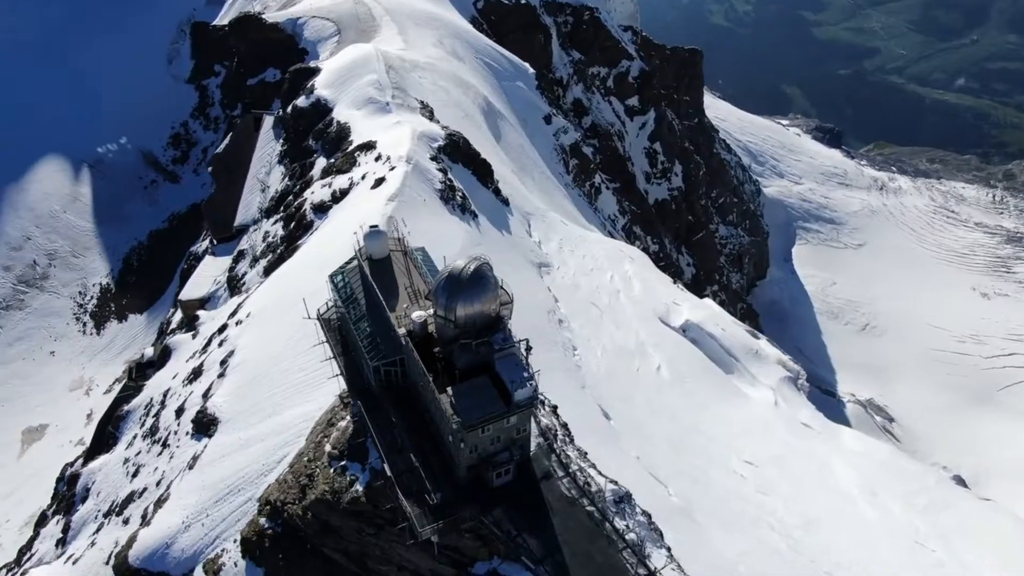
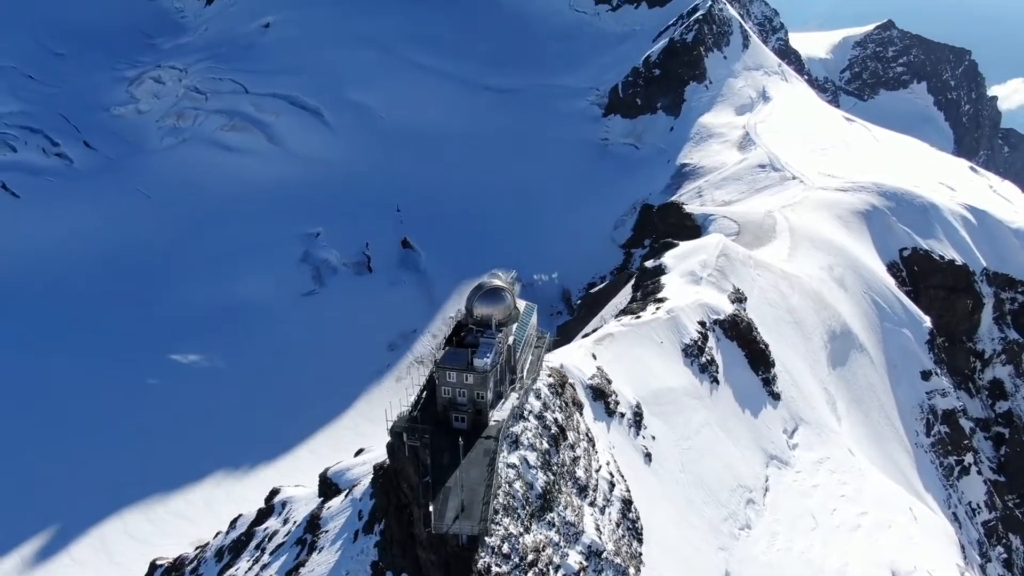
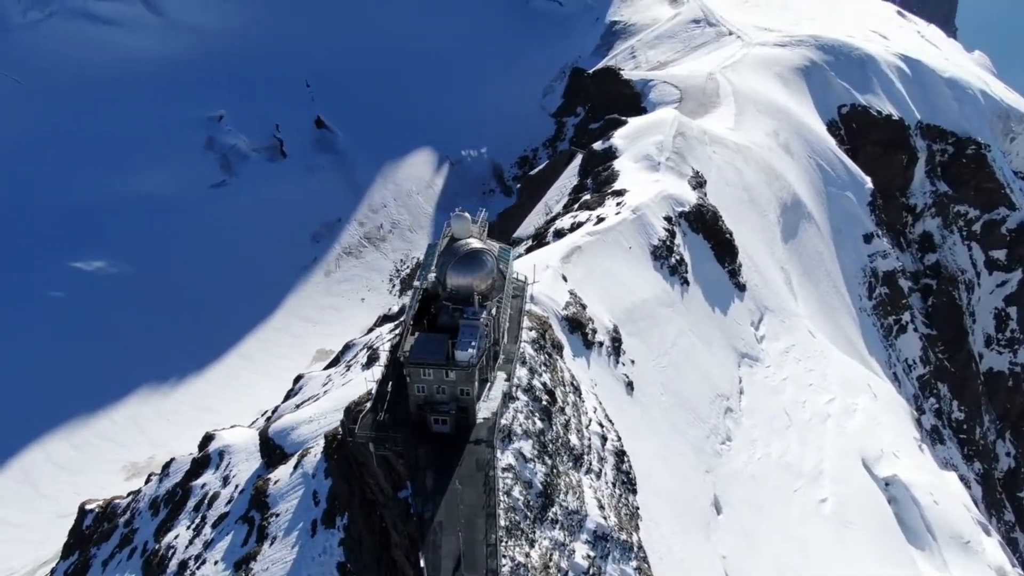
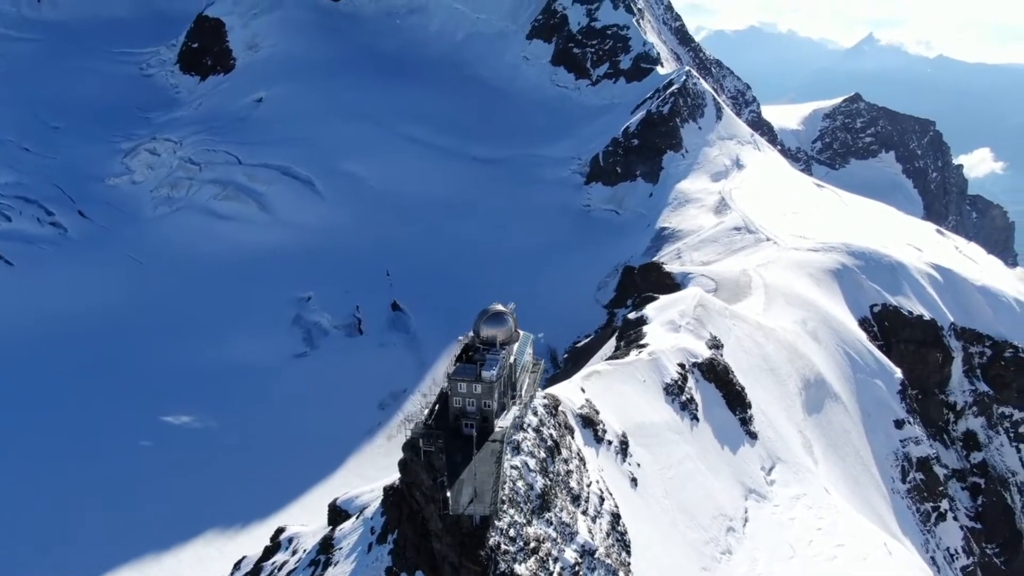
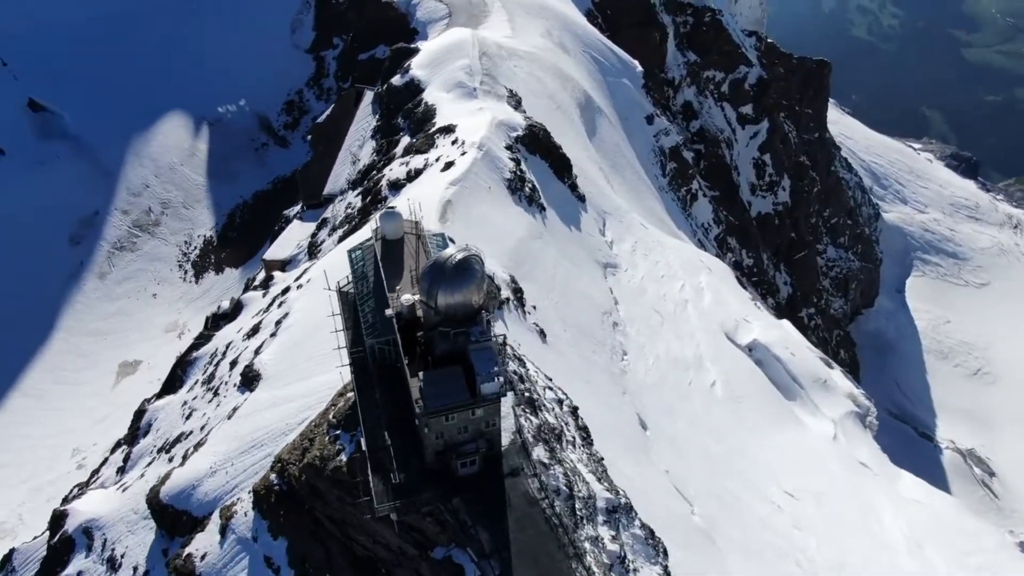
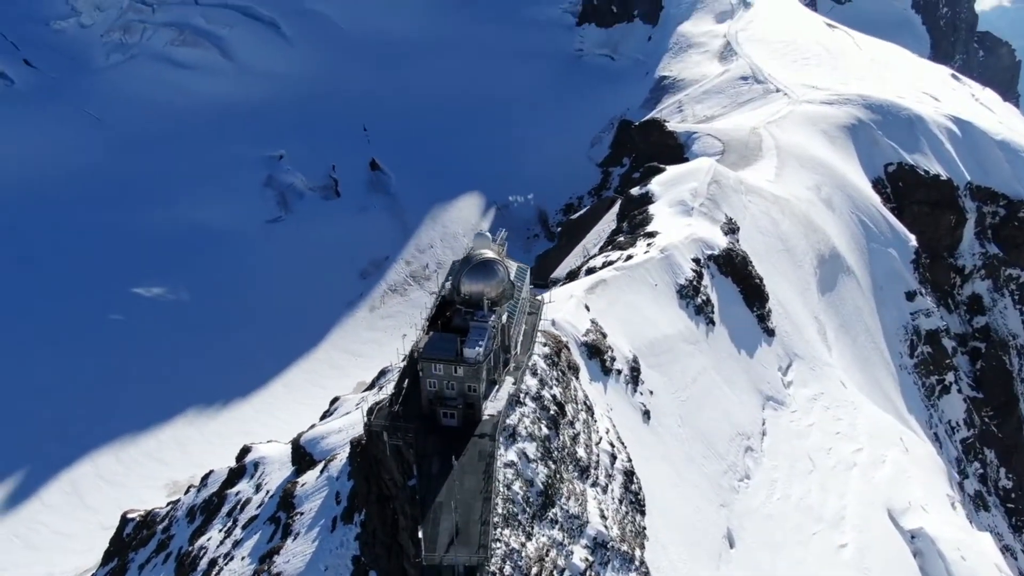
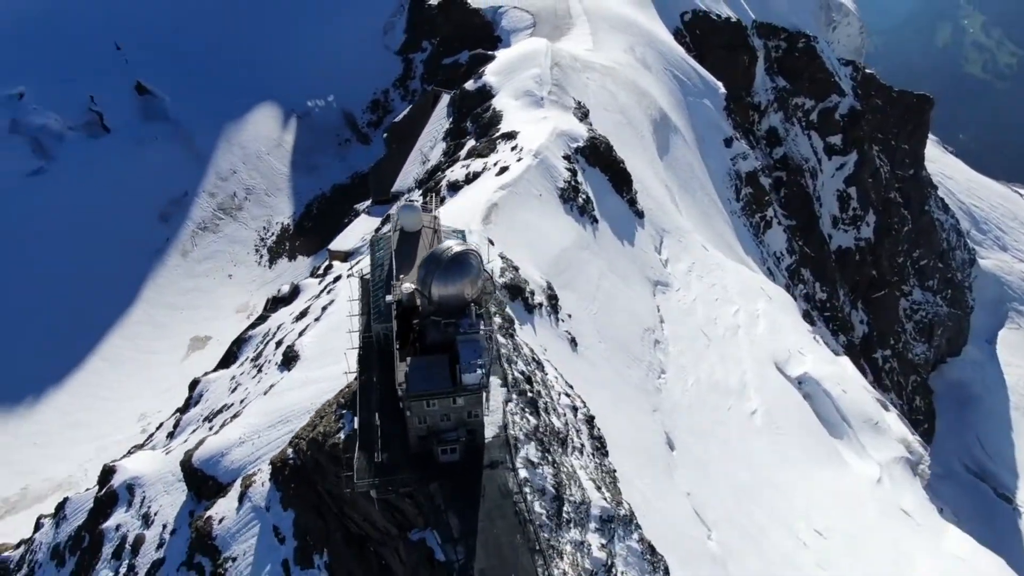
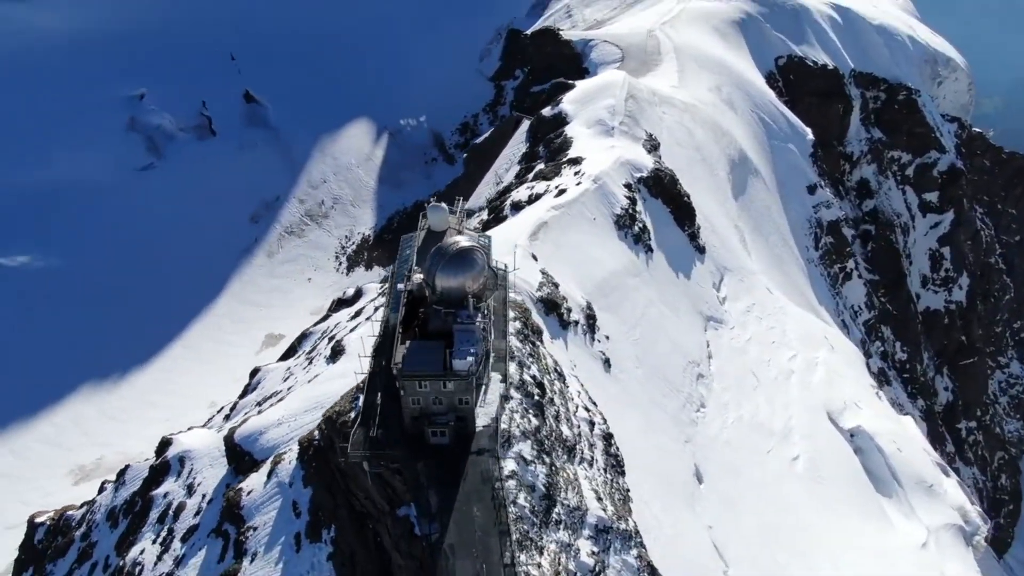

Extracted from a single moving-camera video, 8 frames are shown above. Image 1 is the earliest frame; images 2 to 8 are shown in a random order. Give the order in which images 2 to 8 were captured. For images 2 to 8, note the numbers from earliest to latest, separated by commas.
5, 7, 8, 3, 6, 2, 4
